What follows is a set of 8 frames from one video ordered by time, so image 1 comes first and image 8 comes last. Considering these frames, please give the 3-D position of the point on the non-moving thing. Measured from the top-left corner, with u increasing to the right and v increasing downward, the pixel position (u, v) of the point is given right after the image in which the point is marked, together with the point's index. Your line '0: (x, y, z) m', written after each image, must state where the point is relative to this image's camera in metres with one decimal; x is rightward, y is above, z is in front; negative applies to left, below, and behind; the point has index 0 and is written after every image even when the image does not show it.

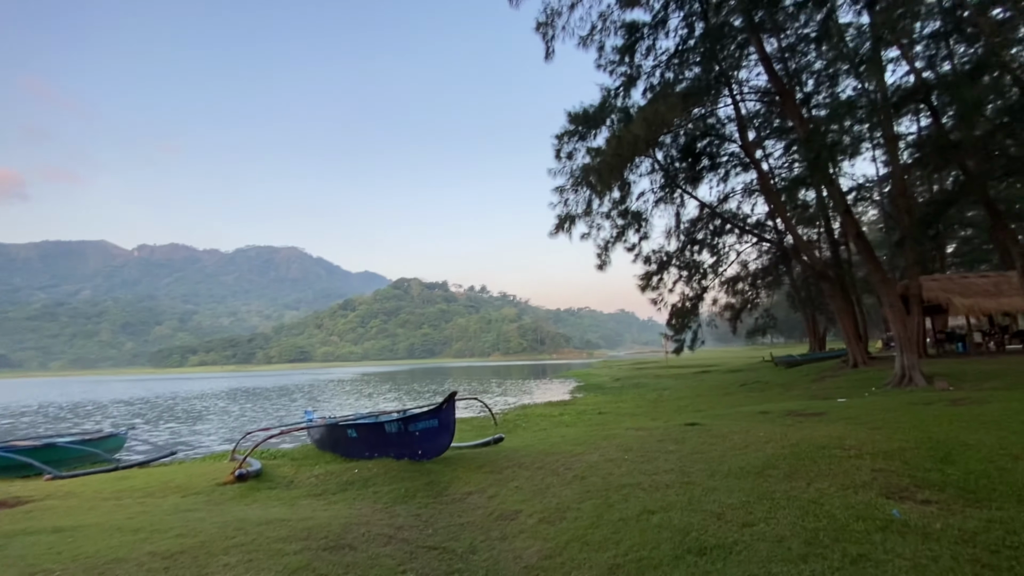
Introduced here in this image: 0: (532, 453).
0: (+0.4, -3.7, +10.7) m
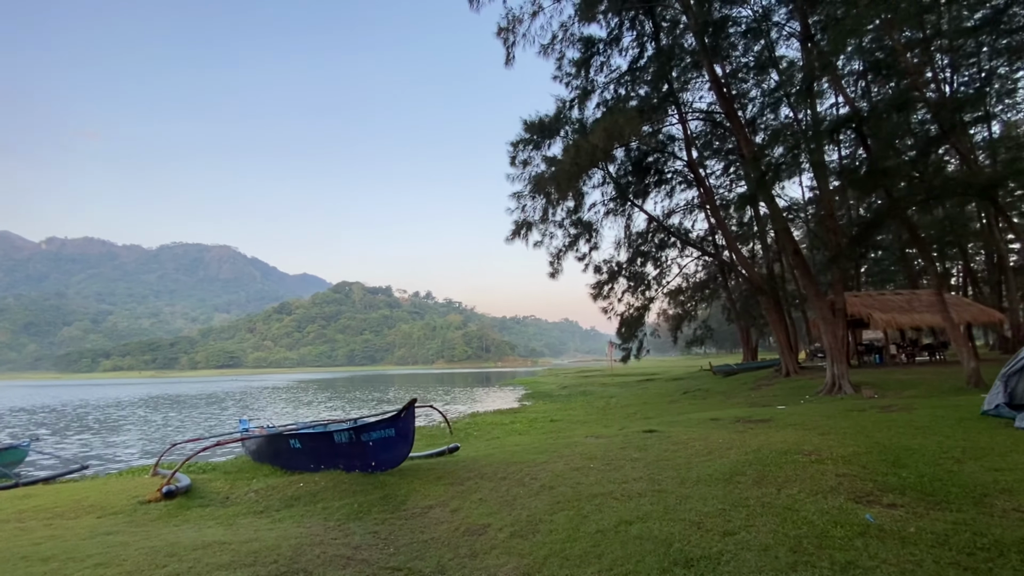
0: (-0.4, -3.7, +10.3) m
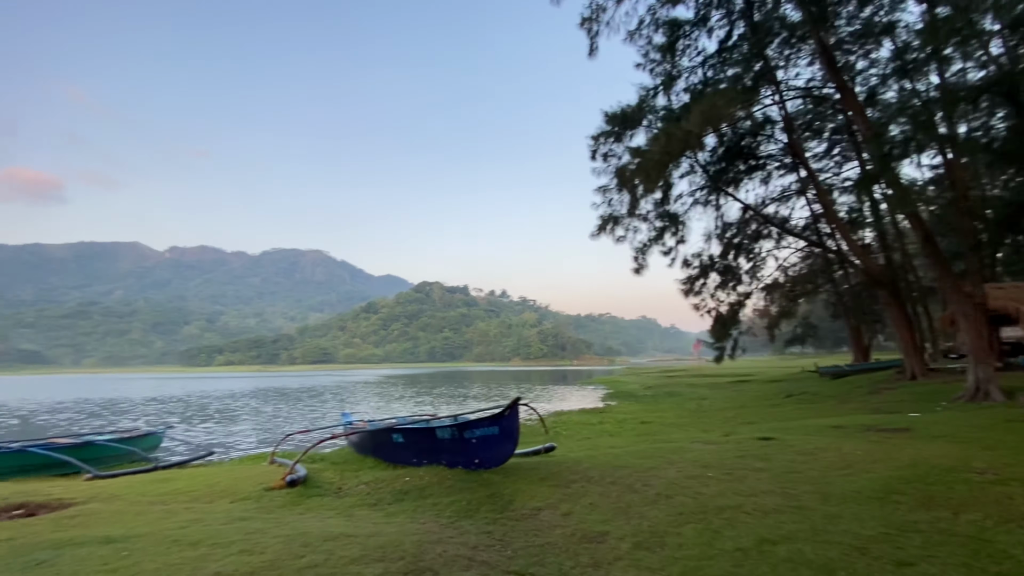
0: (+1.7, -3.7, +10.0) m
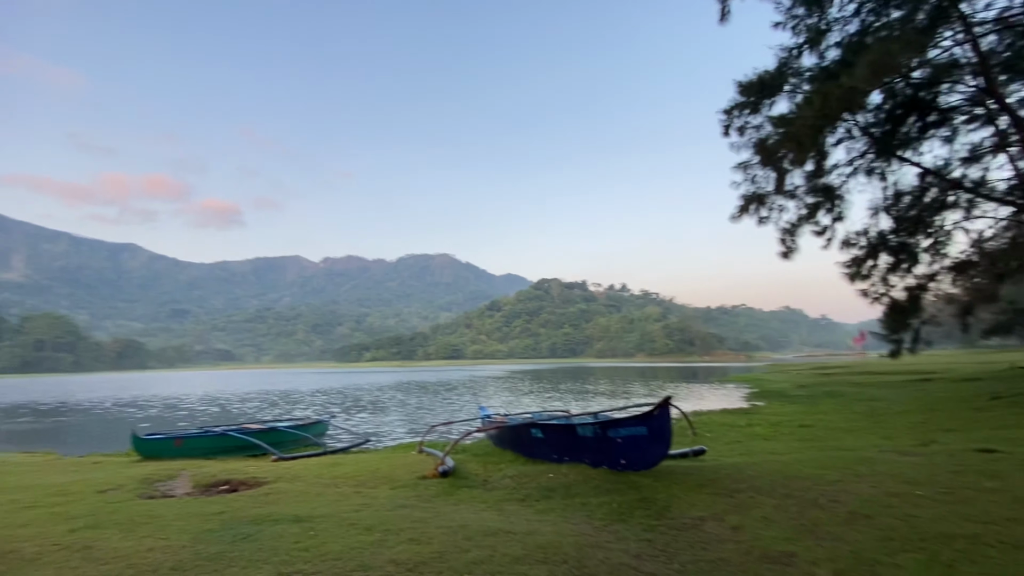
0: (+4.5, -3.4, +8.9) m
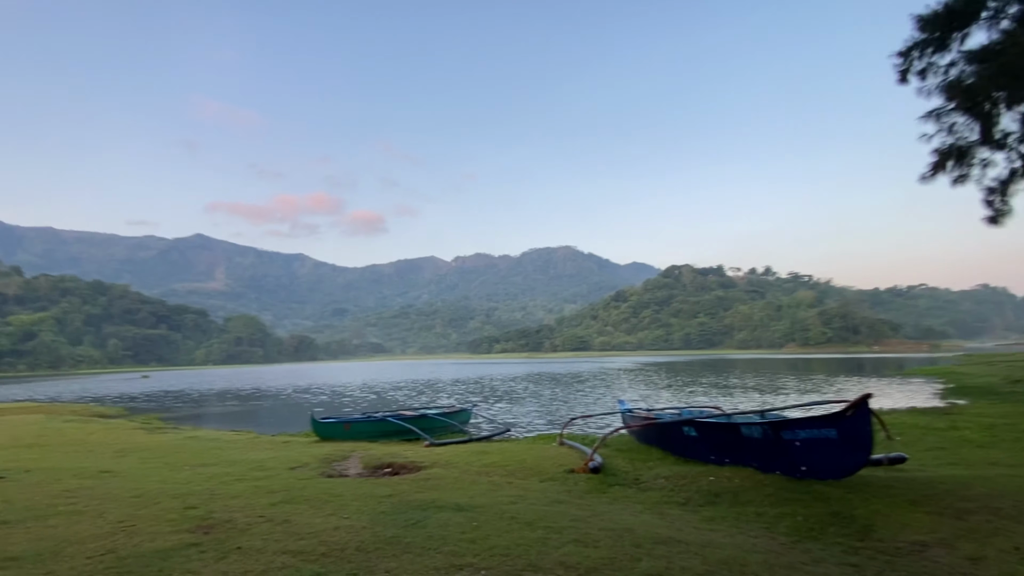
0: (+7.1, -3.0, +7.0) m
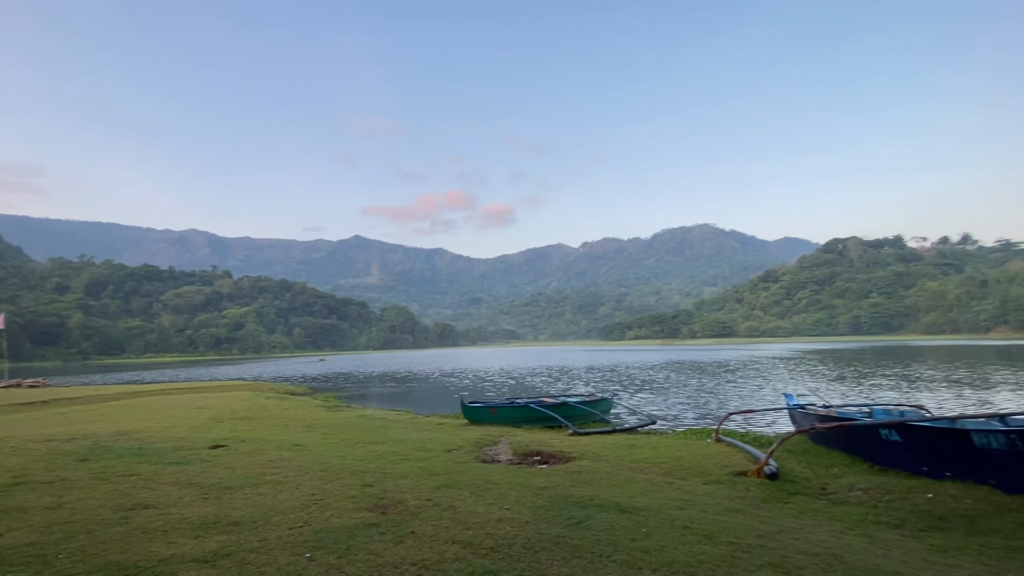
0: (+9.0, -2.5, +4.5) m
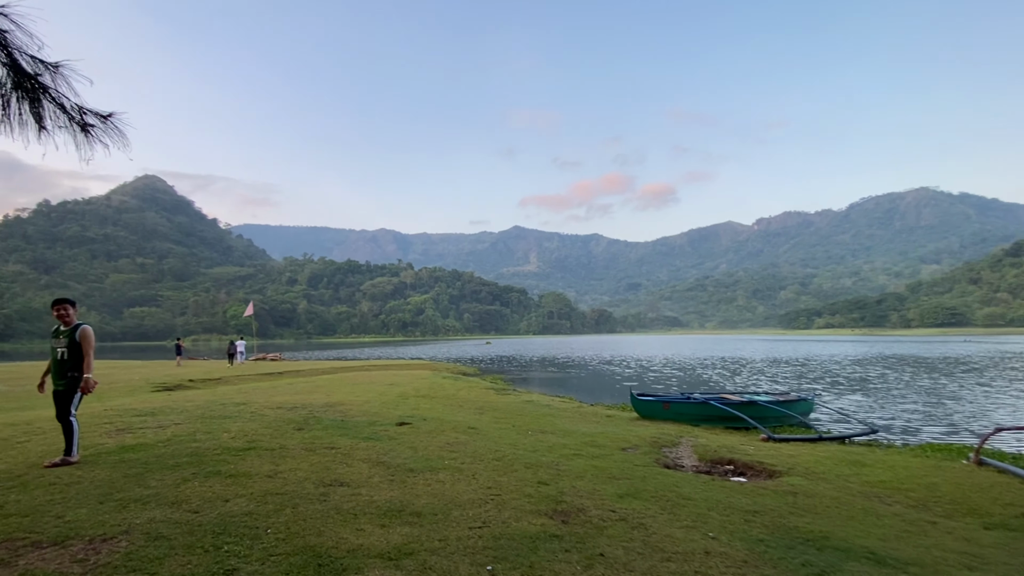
0: (+10.2, -2.2, +0.6) m
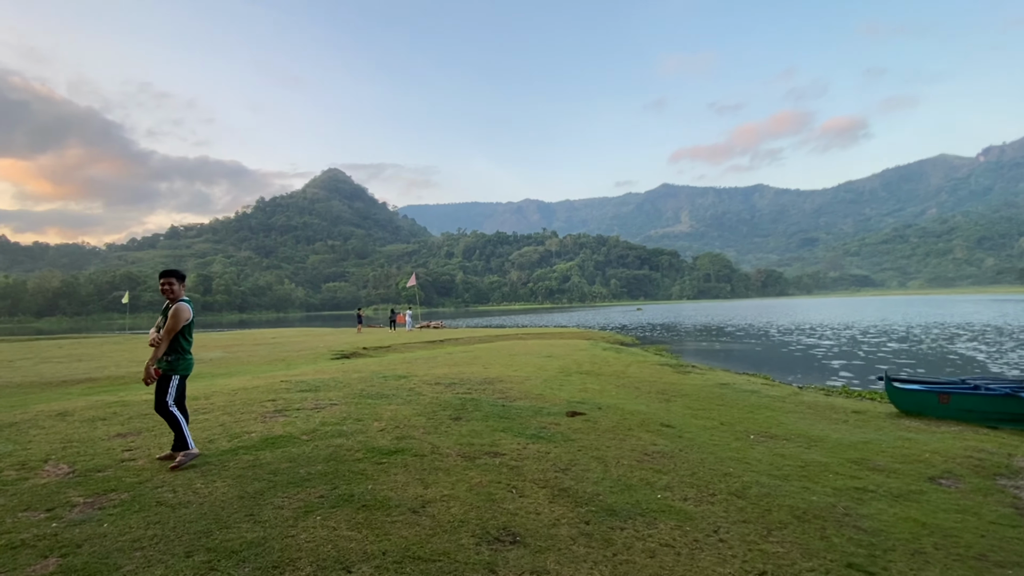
0: (+10.1, -1.9, -4.9) m
